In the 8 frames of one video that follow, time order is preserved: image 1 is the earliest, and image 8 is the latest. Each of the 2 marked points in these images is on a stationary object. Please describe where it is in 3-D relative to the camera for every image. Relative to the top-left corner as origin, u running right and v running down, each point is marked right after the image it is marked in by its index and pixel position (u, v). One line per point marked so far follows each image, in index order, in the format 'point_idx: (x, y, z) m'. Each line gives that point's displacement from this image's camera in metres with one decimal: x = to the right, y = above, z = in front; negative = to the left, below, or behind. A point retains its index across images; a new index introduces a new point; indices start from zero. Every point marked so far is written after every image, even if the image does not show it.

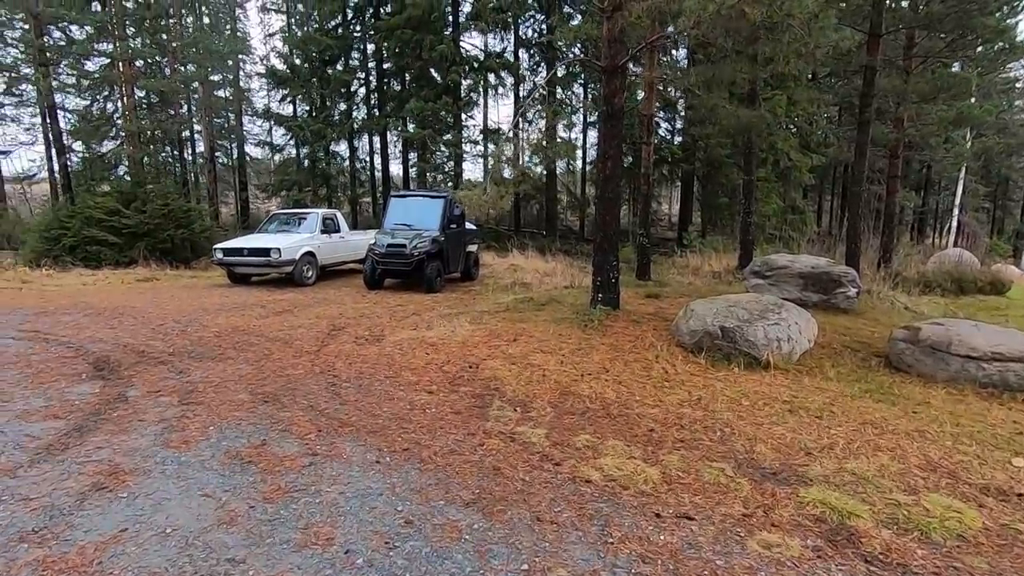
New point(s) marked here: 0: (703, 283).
0: (+3.8, +0.1, +10.6) m
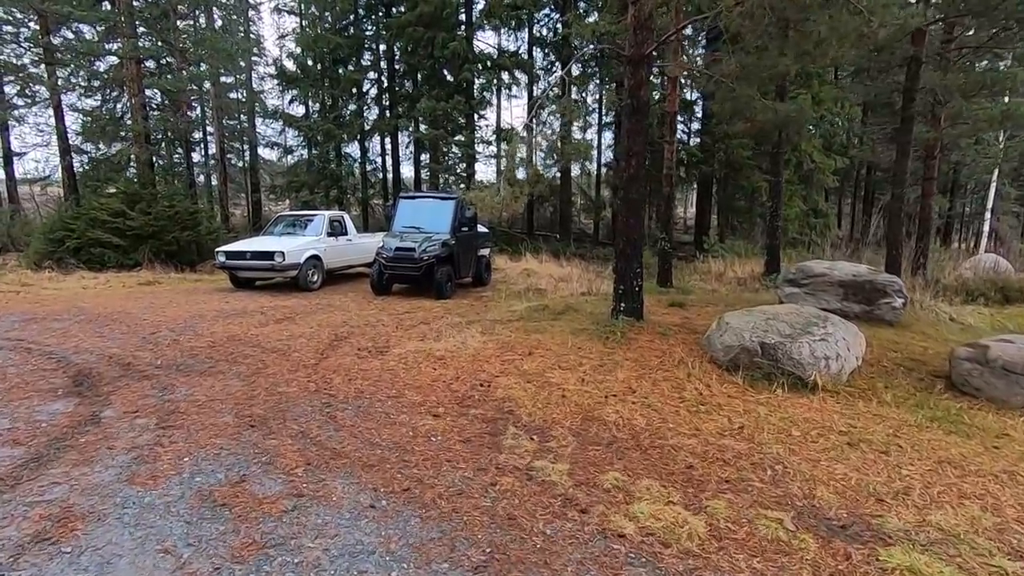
0: (+4.0, 0.0, +10.0) m
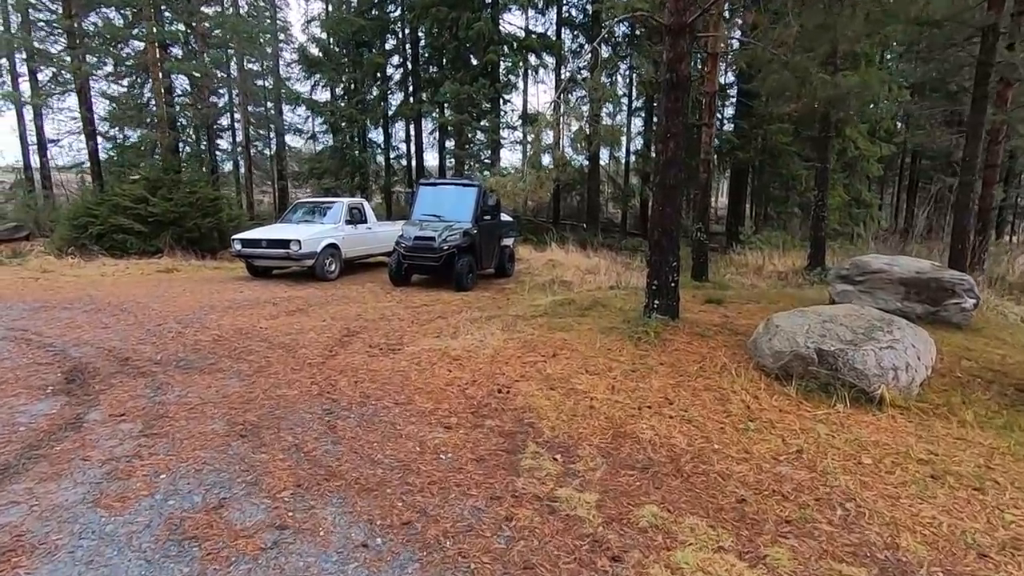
0: (+4.4, 0.0, +9.3) m
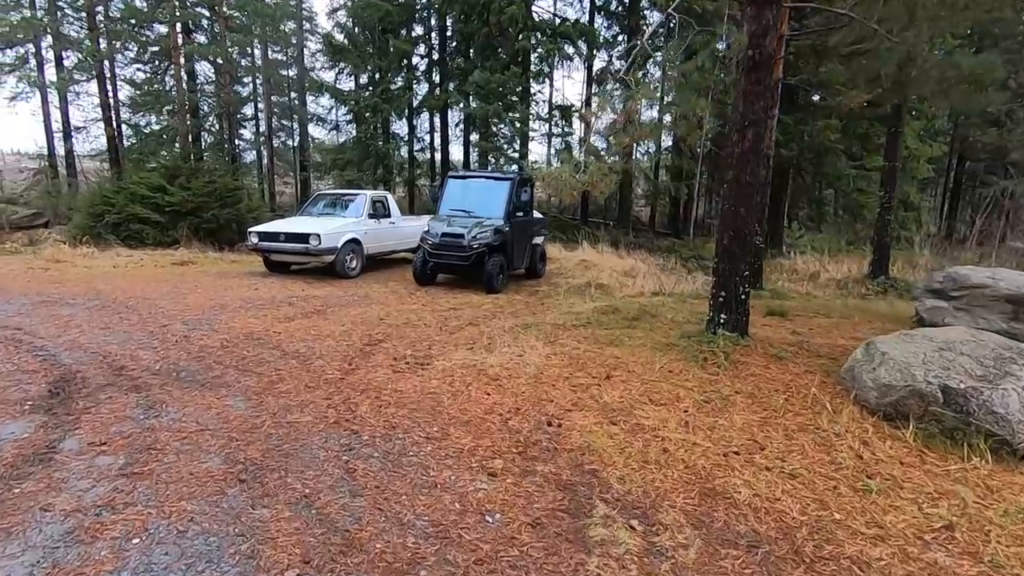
0: (+5.0, -0.1, +8.4) m
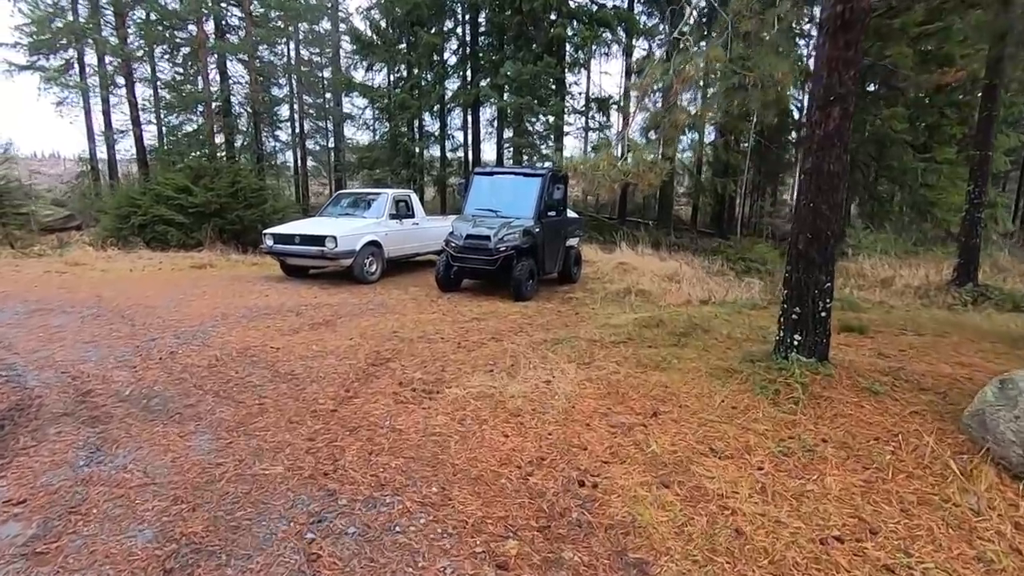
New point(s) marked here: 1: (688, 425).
0: (+5.4, -0.2, +7.3) m
1: (+1.2, -0.9, +3.5) m
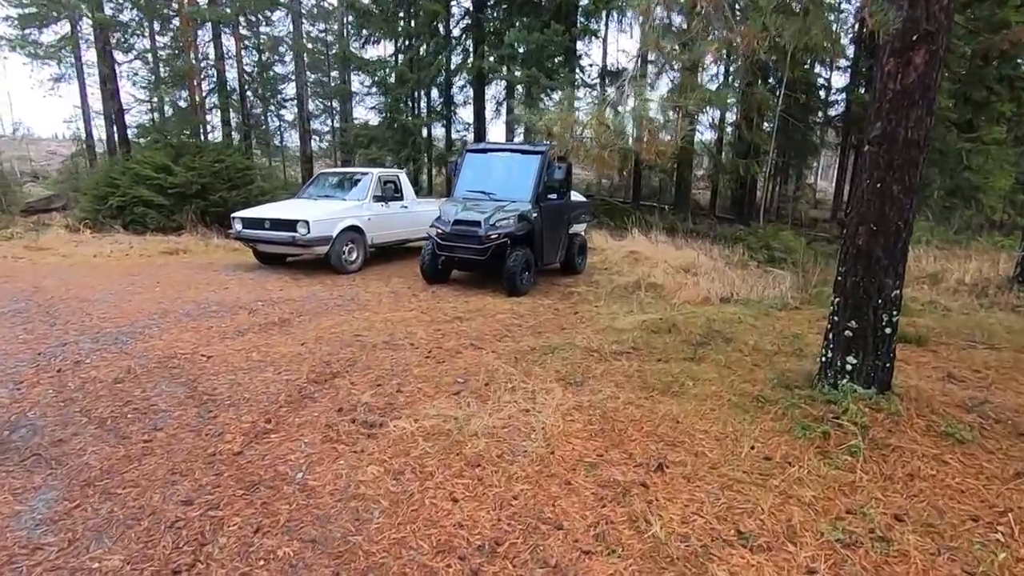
0: (+5.3, -0.2, +6.2) m
1: (+0.9, -0.9, +2.6) m
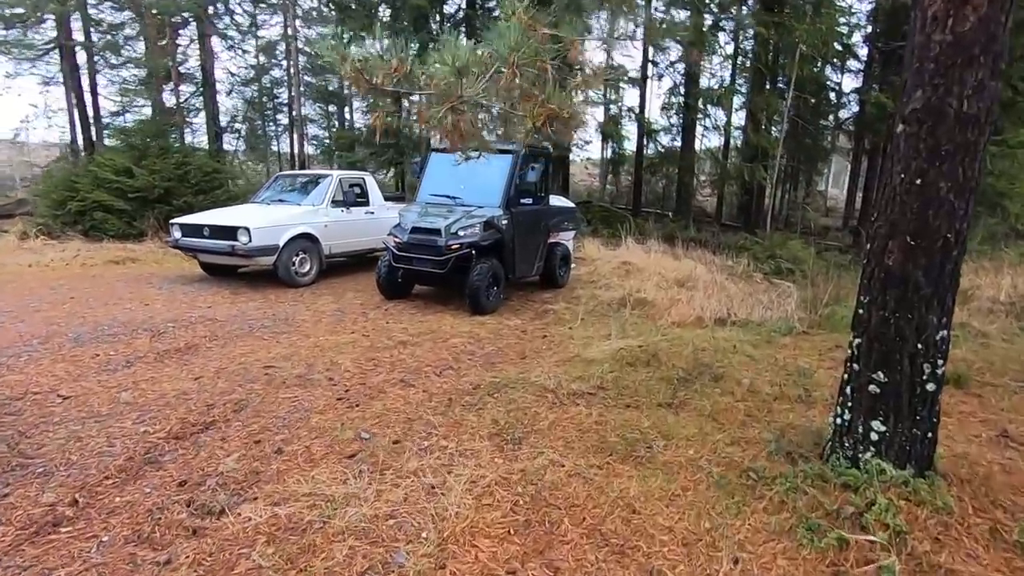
0: (+4.9, -0.4, +5.2) m
1: (+0.5, -1.1, +1.7) m
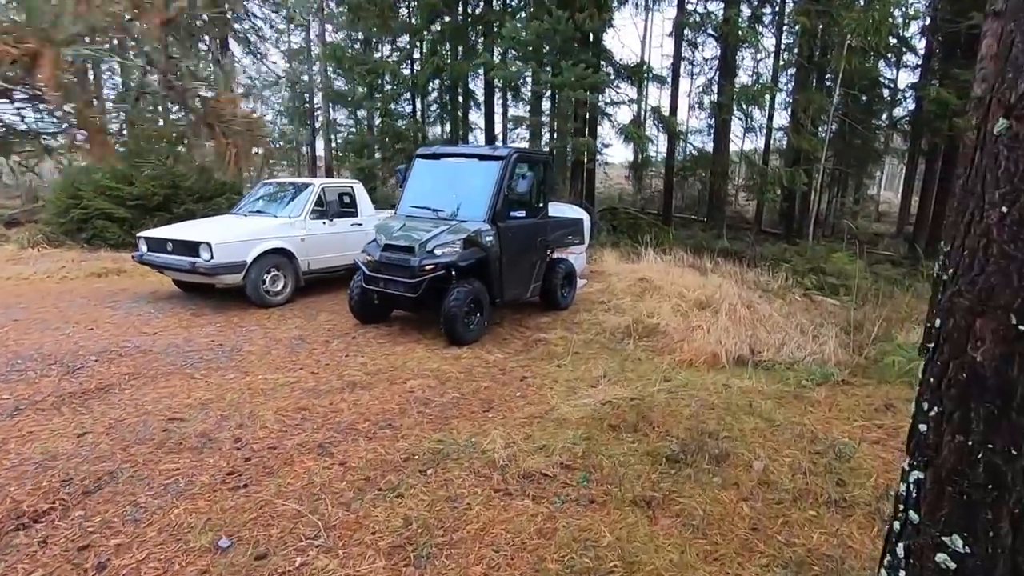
0: (+4.6, -0.8, +4.1) m
1: (0.0, -1.3, +0.8) m
